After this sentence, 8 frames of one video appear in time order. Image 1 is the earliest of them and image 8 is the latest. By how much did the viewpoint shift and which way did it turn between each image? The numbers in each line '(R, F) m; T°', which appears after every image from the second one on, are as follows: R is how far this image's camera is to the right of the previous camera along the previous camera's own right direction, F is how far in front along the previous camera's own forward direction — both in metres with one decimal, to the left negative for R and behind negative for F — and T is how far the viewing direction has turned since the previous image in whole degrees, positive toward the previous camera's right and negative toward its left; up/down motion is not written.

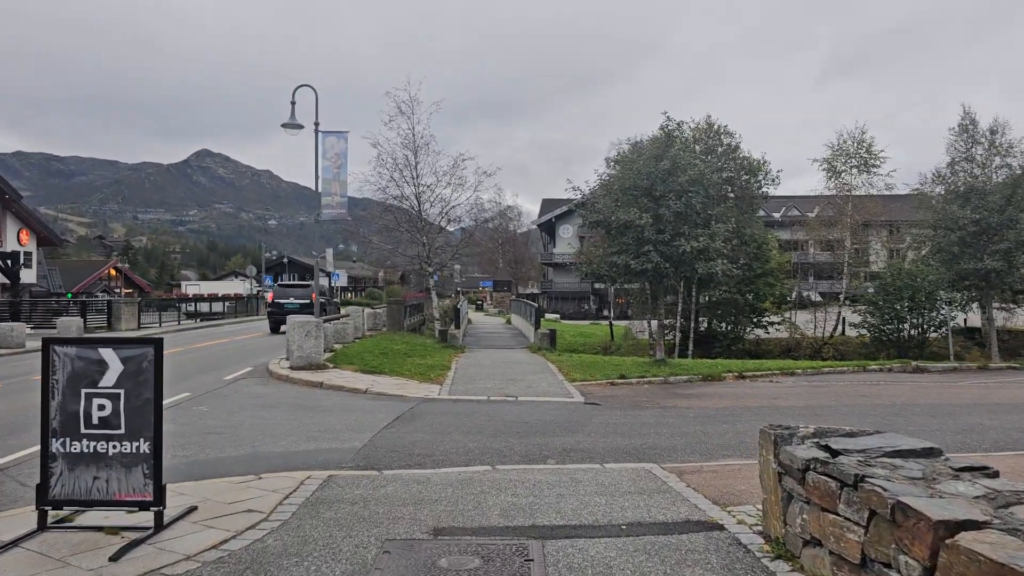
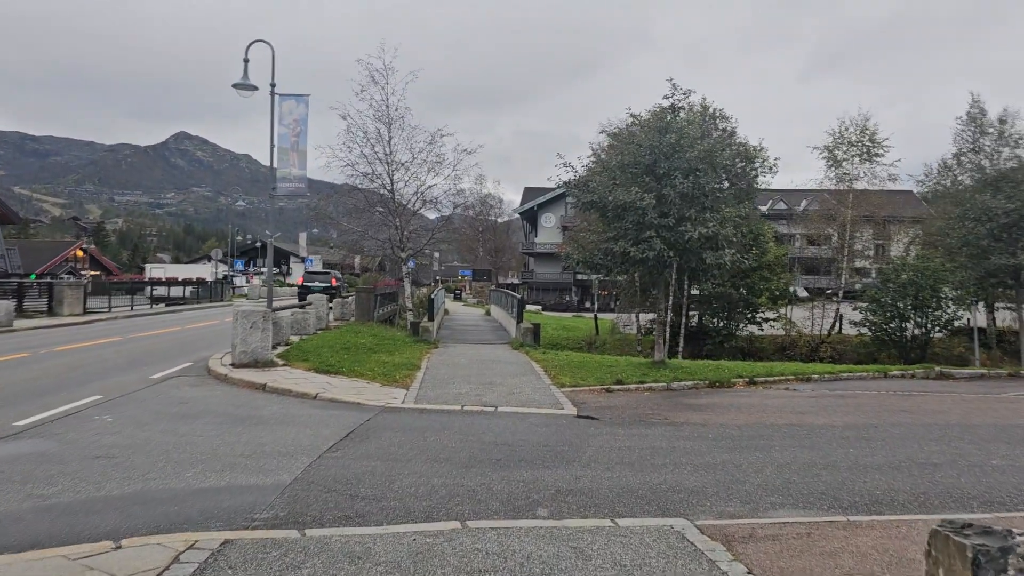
(0.0, +1.9) m; +1°
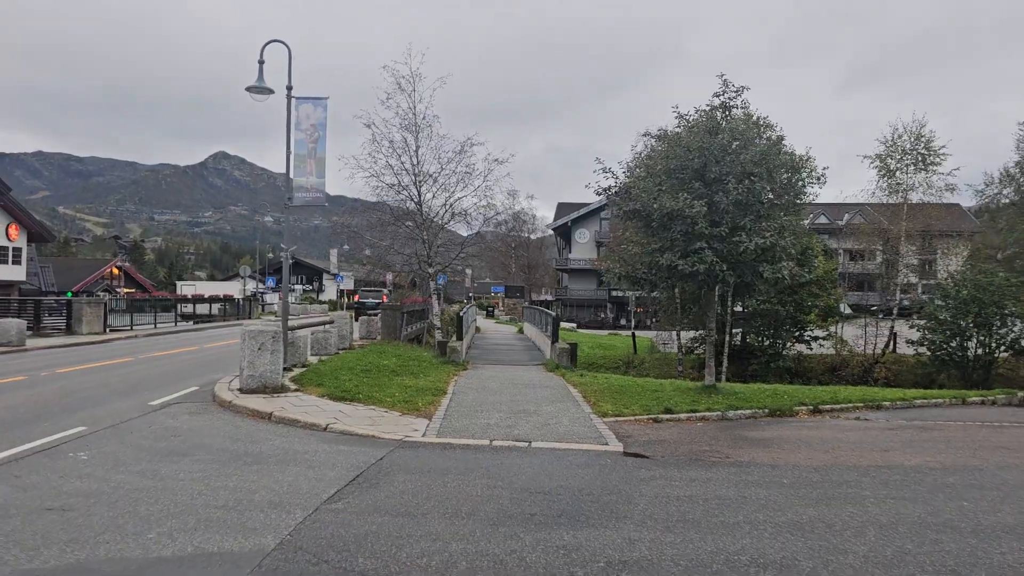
(0.0, +1.2) m; -2°
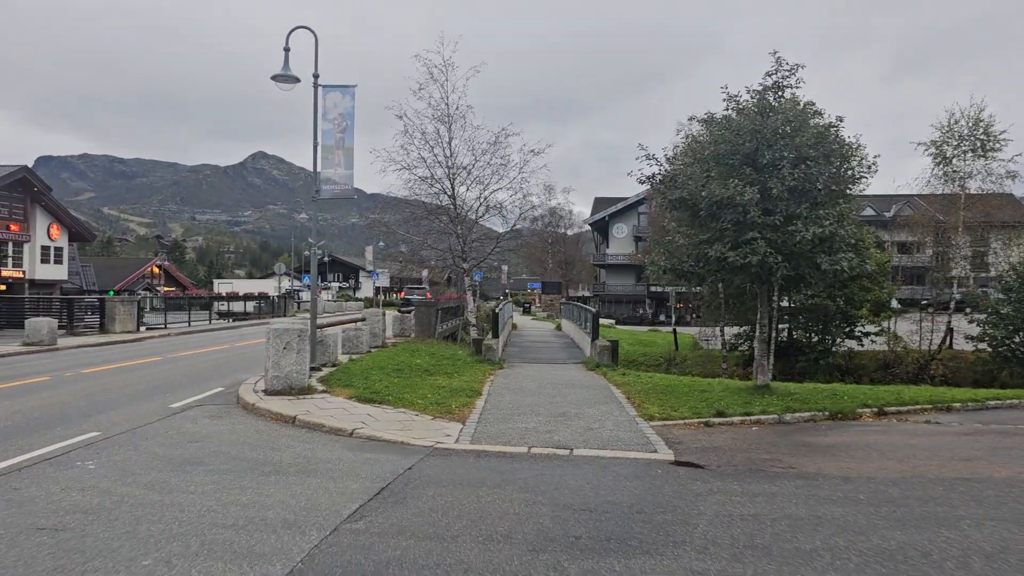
(0.0, +0.7) m; -3°
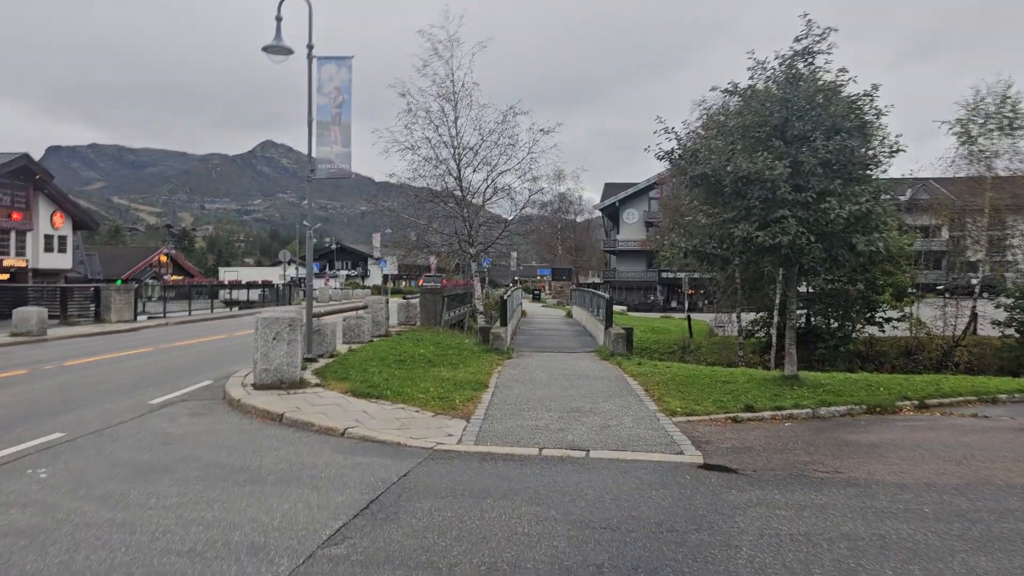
(0.0, +0.8) m; -1°
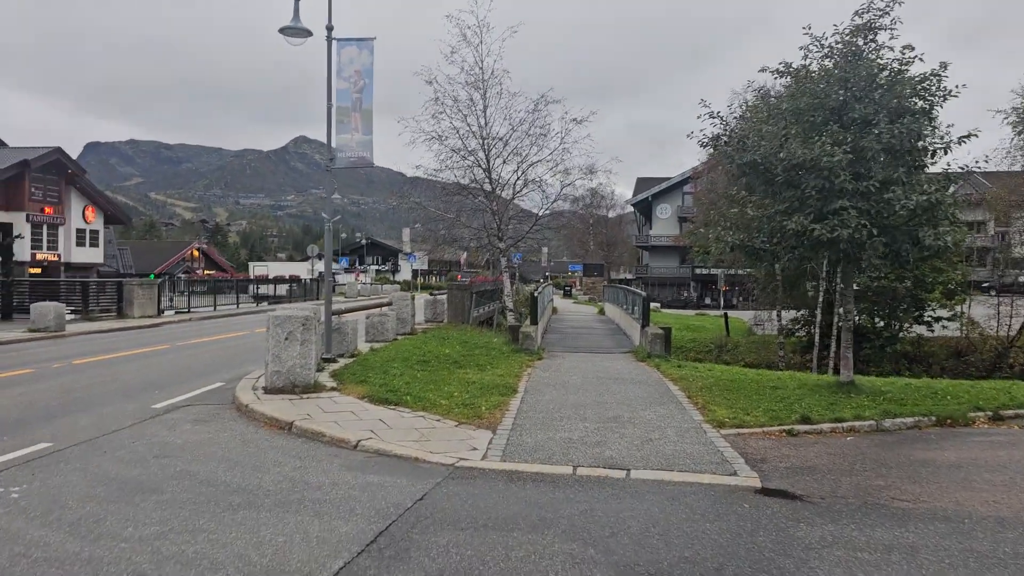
(0.0, +0.8) m; -2°
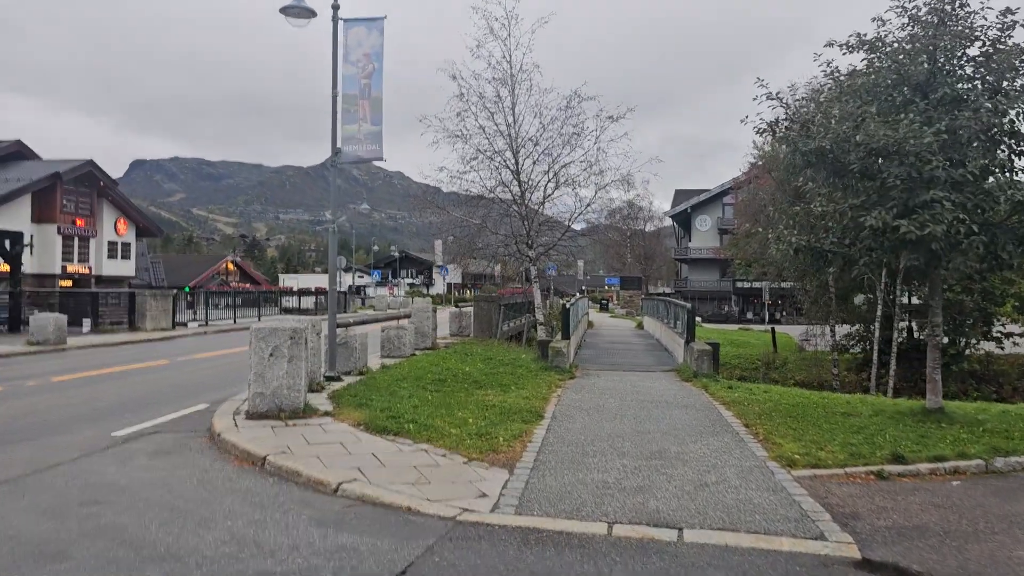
(+0.1, +1.4) m; -3°
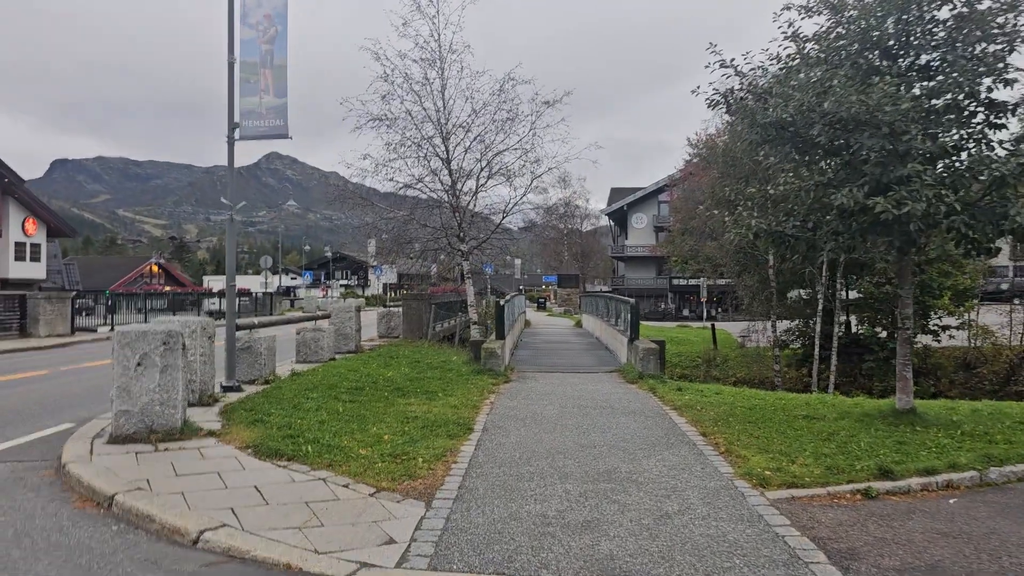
(+0.1, +1.1) m; +4°
